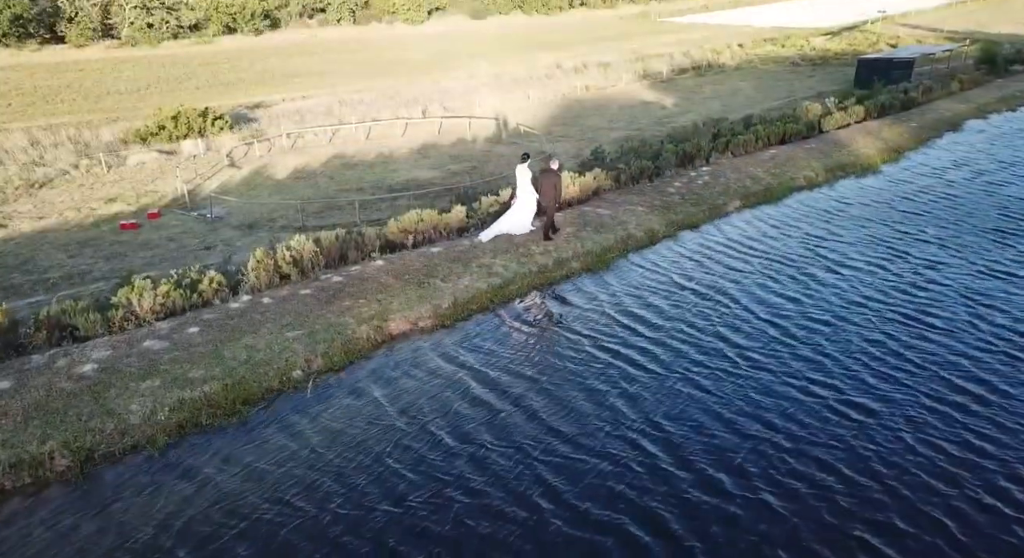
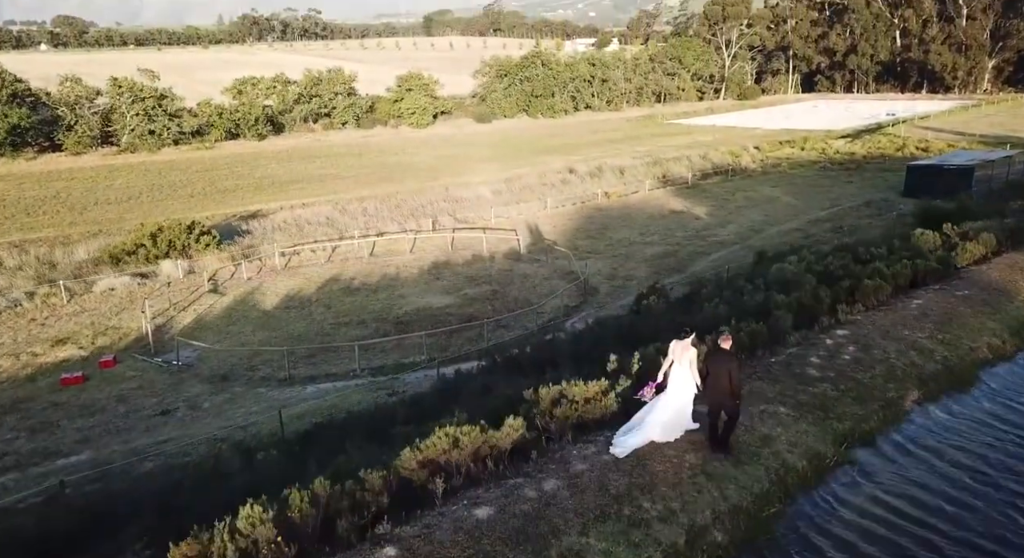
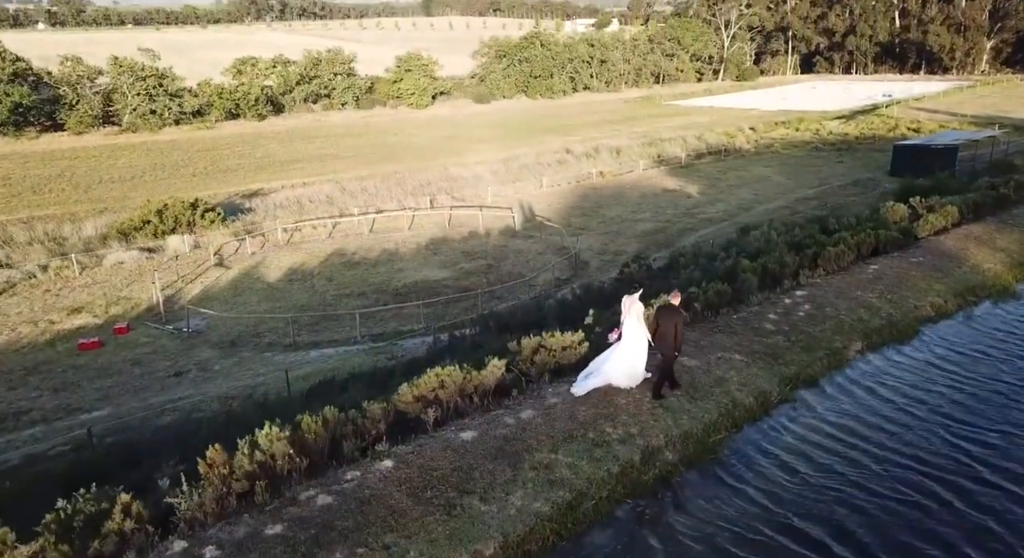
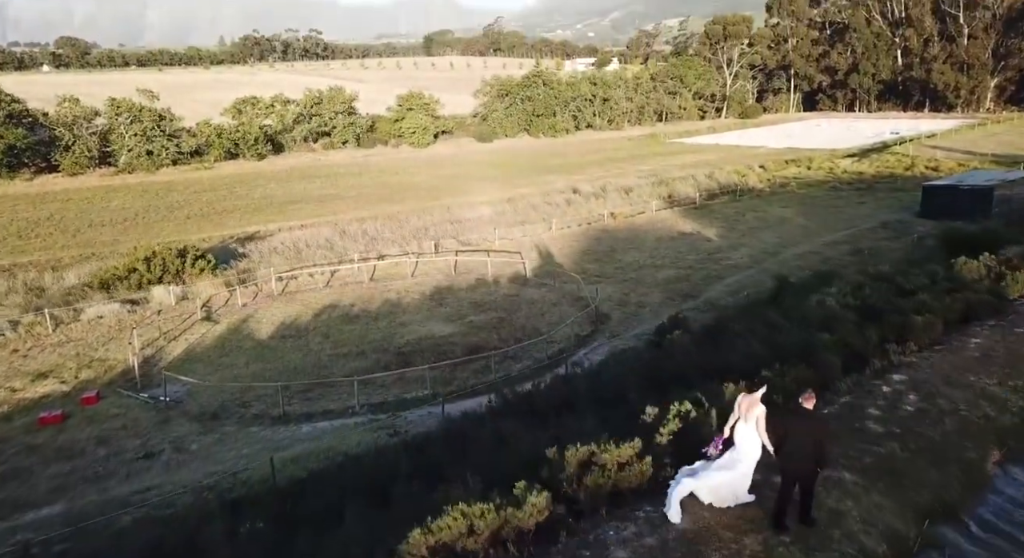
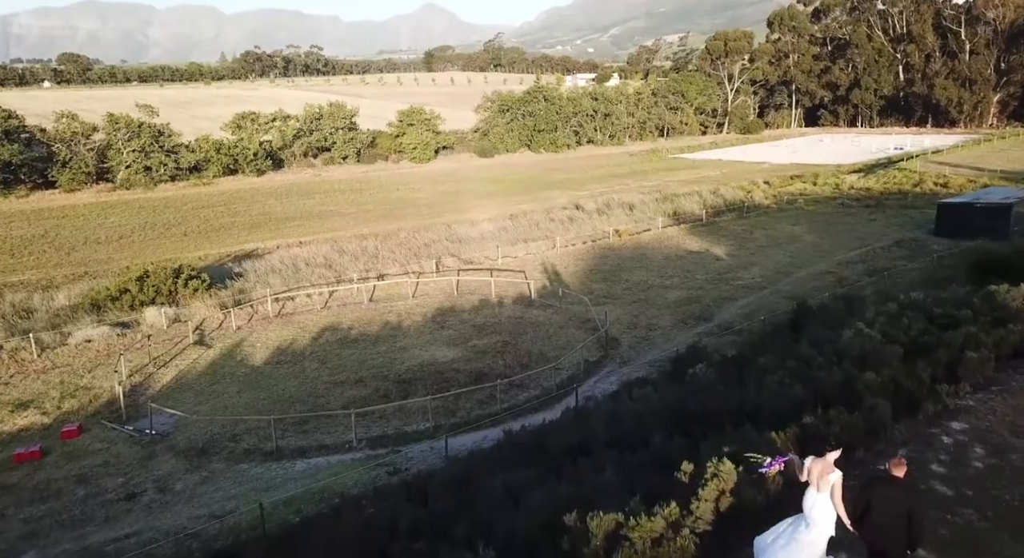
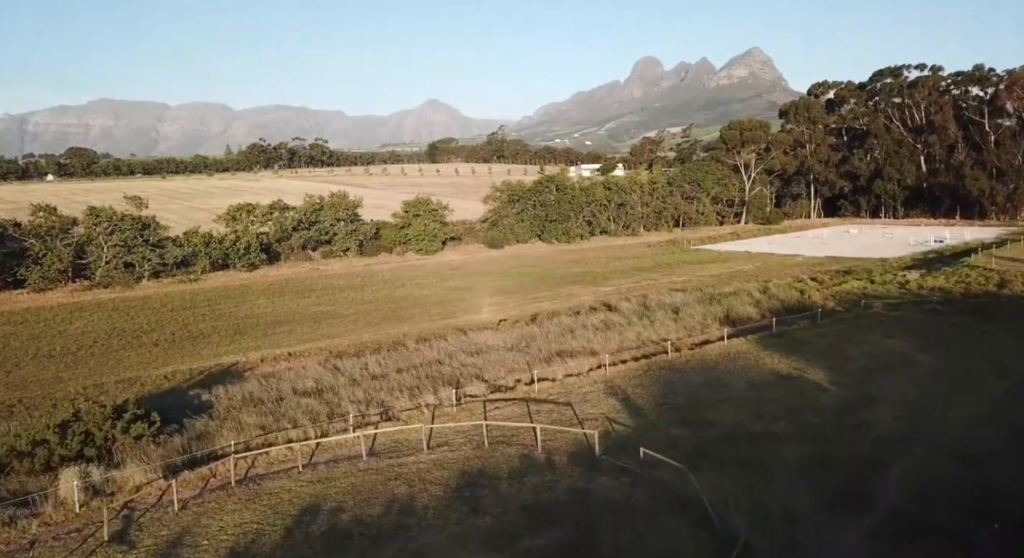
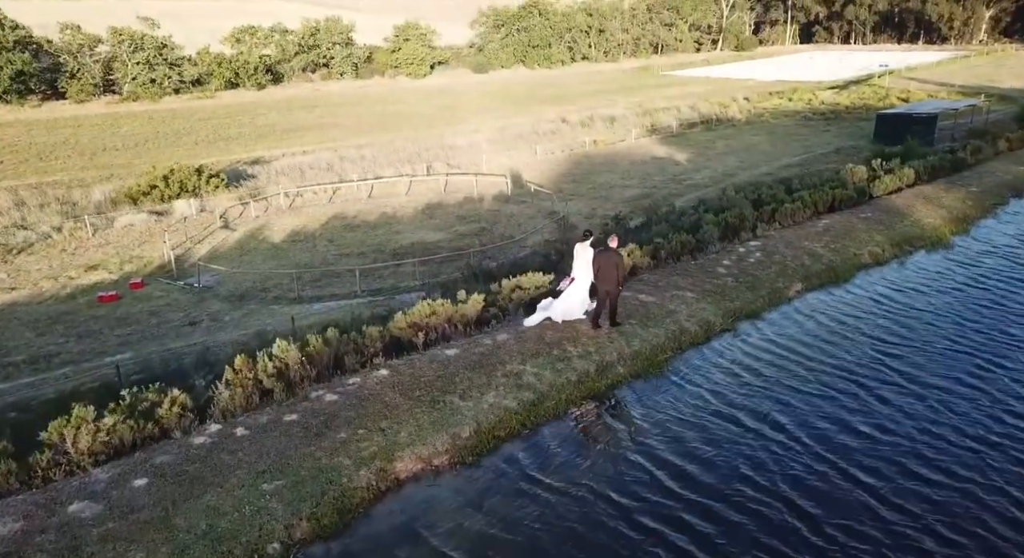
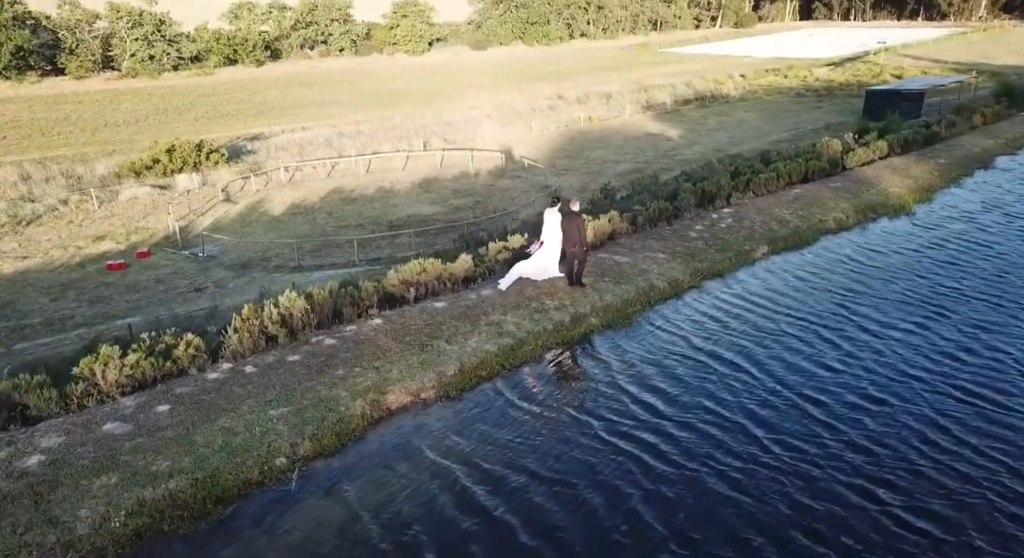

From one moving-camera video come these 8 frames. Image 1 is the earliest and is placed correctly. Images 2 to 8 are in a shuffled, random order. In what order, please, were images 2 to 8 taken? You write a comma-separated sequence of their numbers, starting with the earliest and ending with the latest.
8, 7, 3, 2, 4, 5, 6
